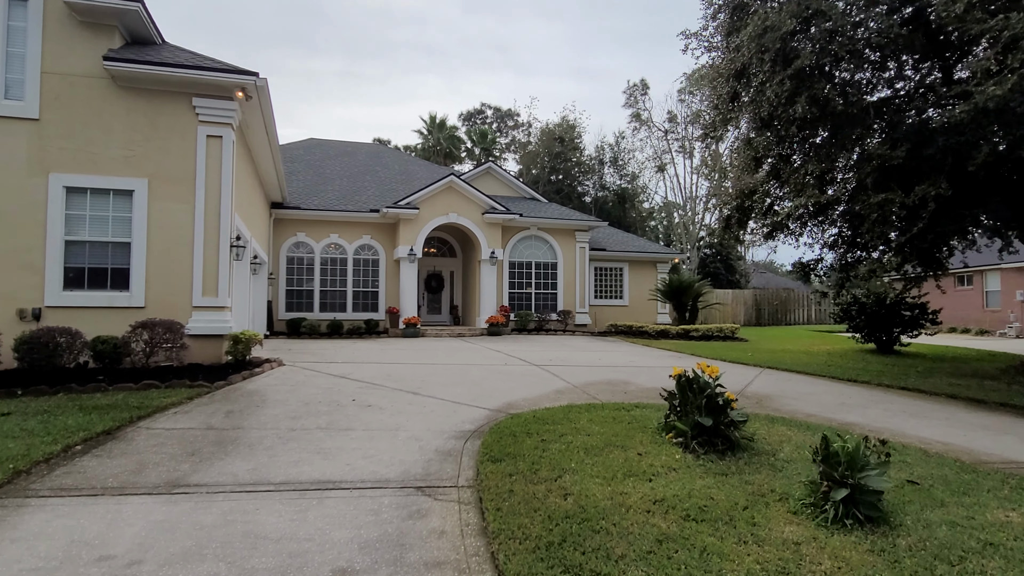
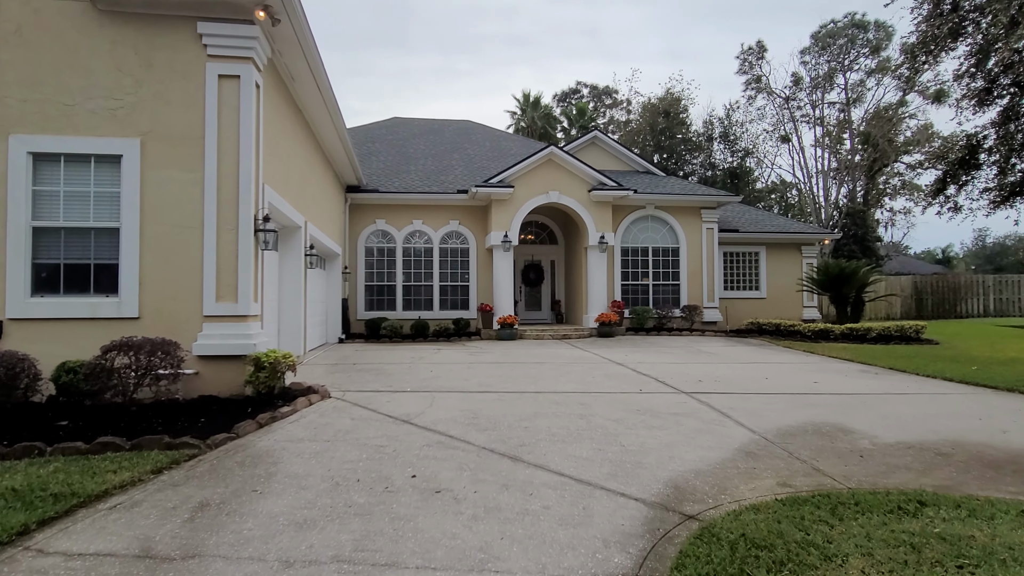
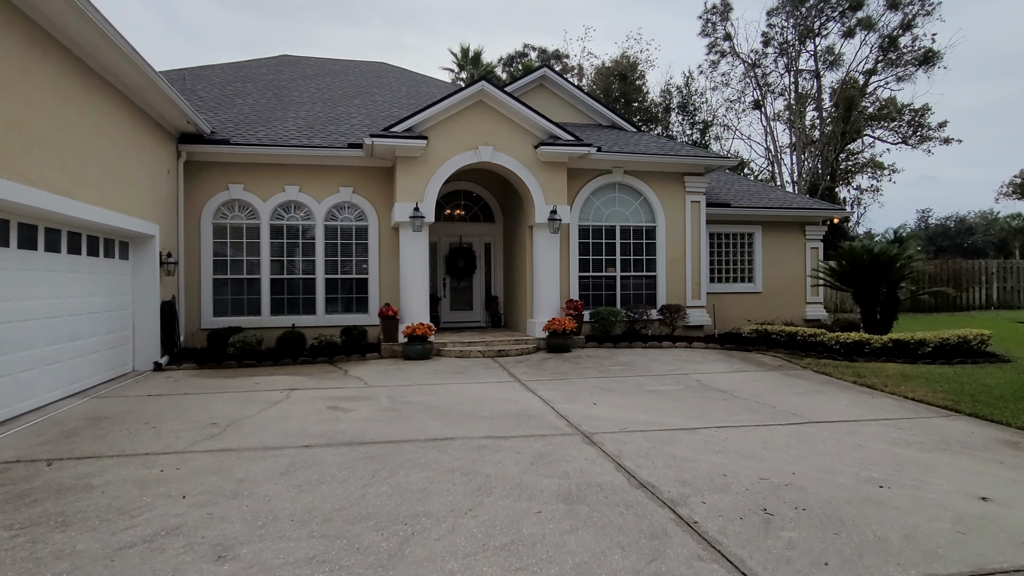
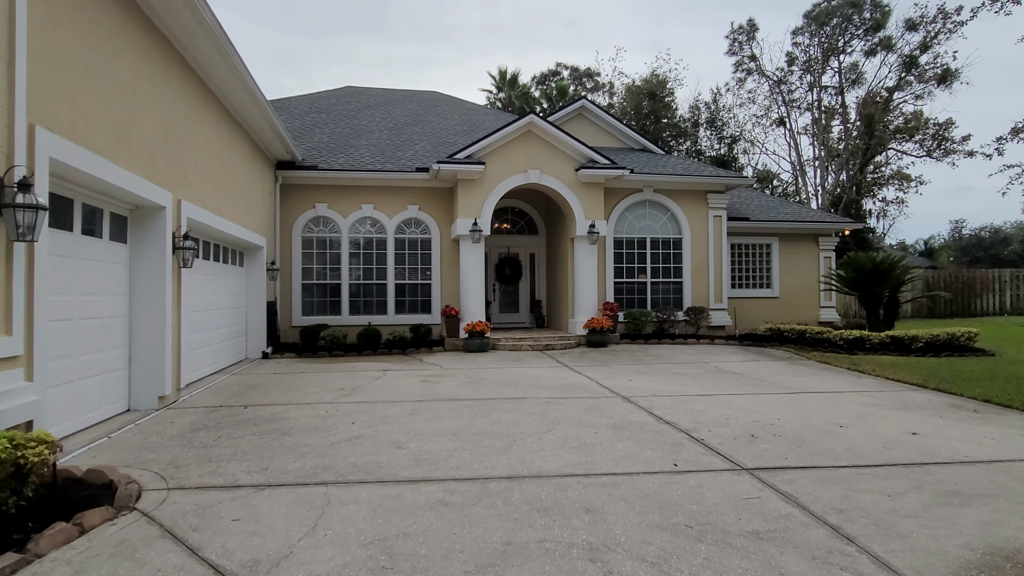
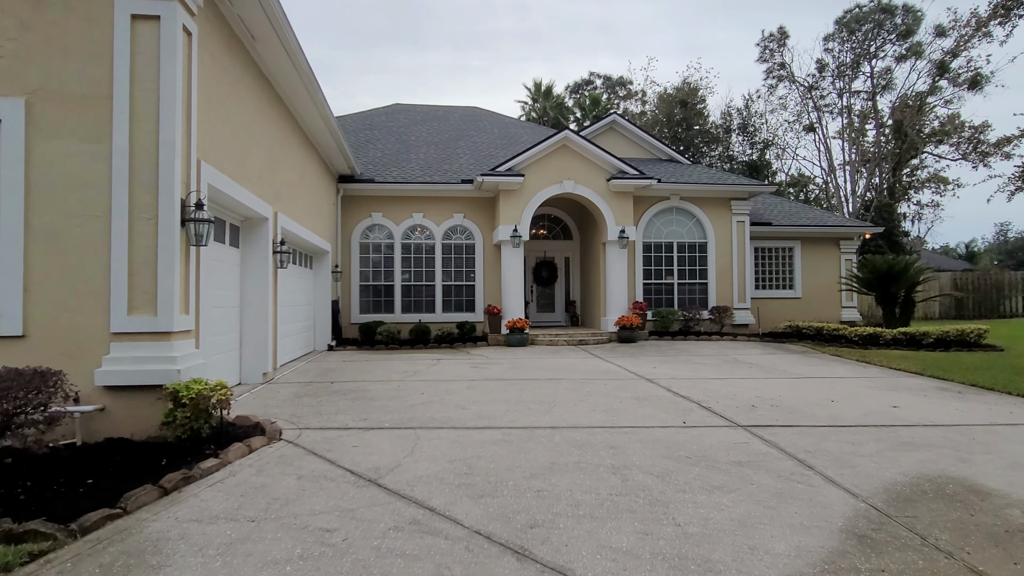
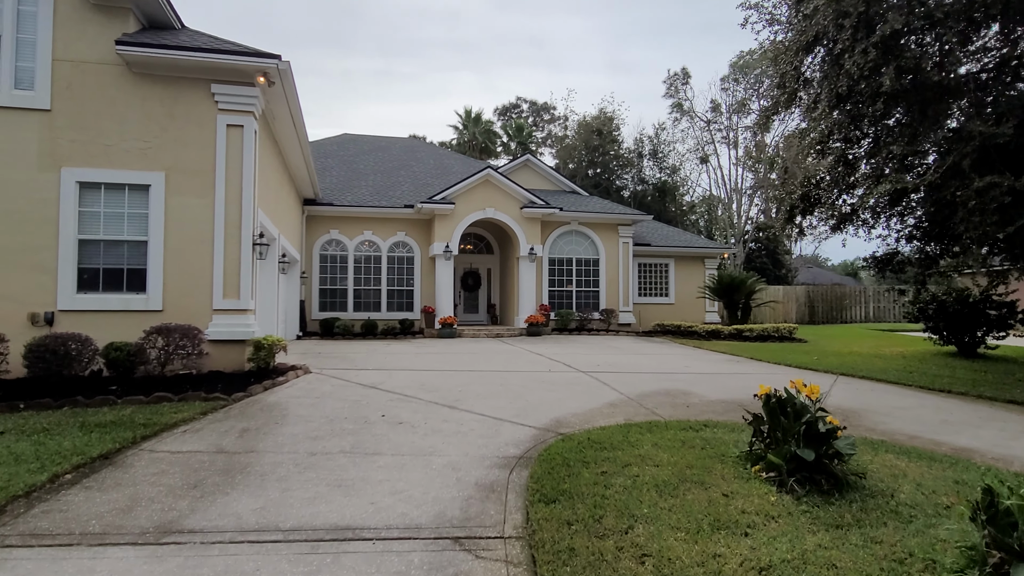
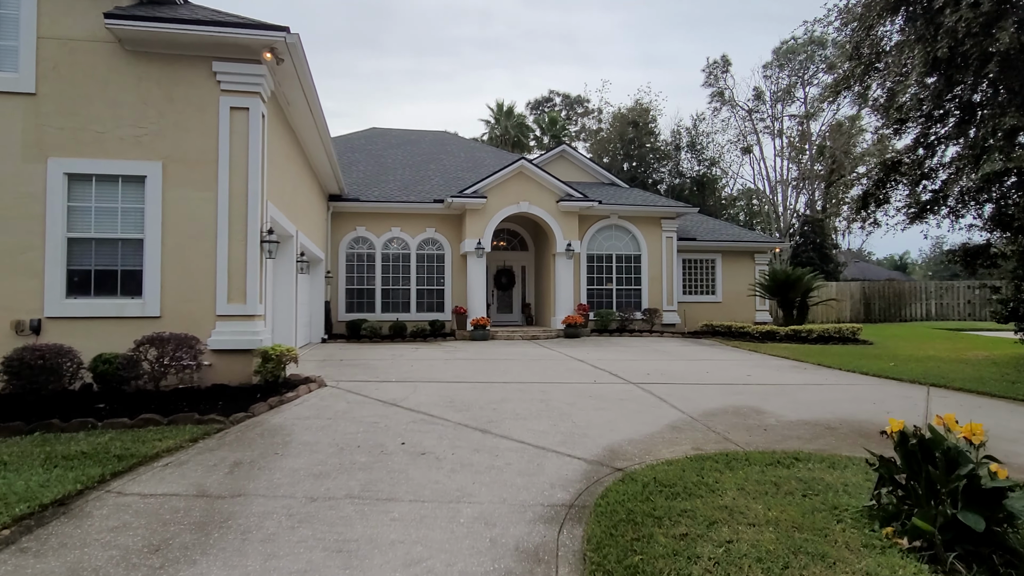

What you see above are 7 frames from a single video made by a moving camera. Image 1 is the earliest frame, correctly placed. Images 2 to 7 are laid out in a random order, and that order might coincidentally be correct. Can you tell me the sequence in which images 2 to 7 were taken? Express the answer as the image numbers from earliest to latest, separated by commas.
6, 7, 2, 5, 4, 3
